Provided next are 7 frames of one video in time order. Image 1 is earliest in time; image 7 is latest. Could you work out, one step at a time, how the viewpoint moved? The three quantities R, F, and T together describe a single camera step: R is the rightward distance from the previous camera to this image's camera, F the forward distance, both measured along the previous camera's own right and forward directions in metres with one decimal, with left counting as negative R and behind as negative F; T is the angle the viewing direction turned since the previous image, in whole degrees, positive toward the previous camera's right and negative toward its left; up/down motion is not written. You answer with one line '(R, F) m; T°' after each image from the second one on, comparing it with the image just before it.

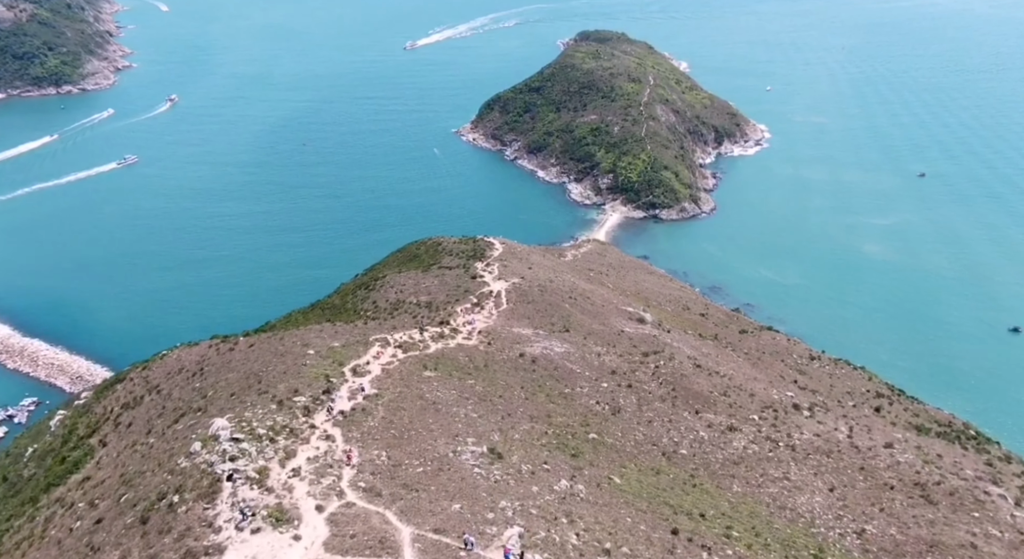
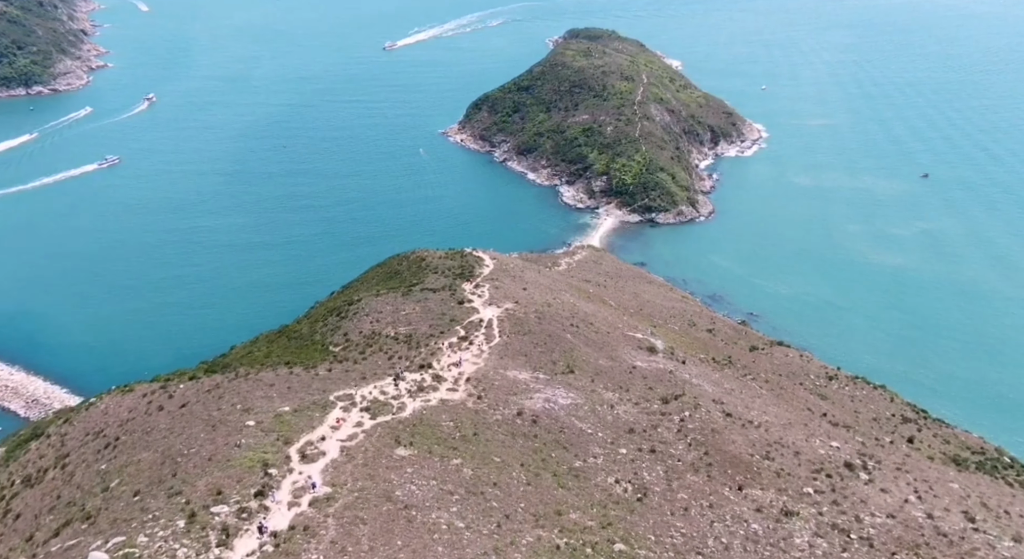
(-0.2, +7.2) m; +1°
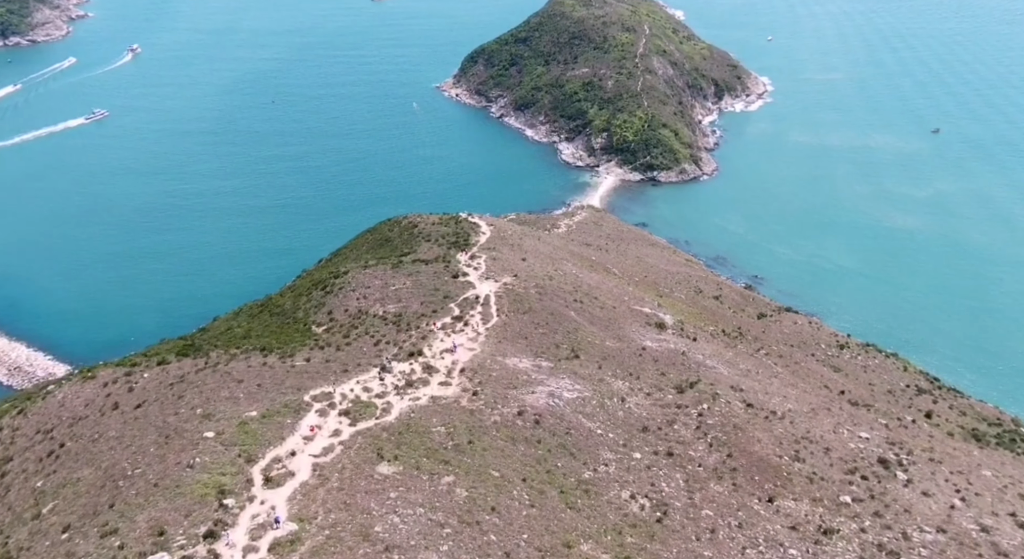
(-0.1, +3.8) m; 0°
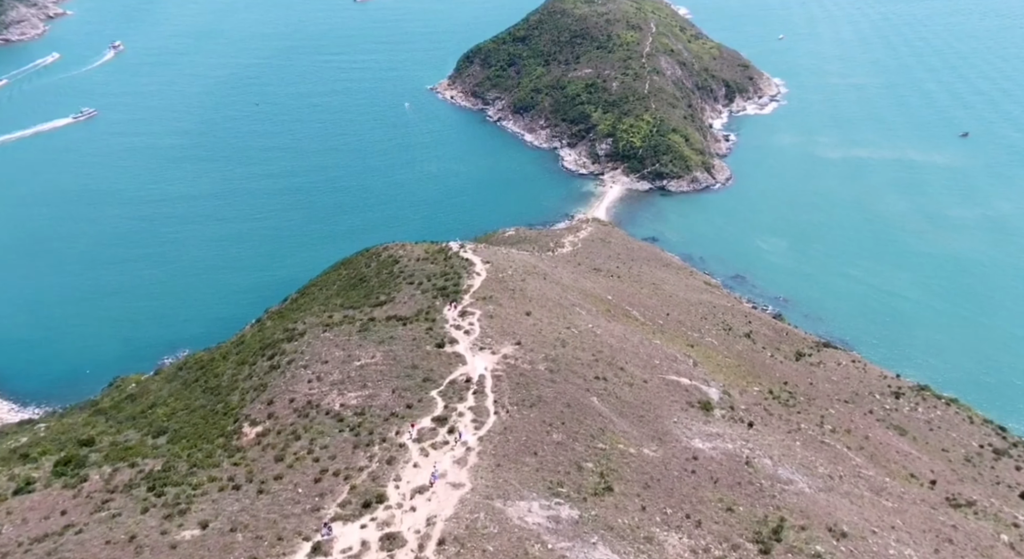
(-0.2, +10.9) m; 0°
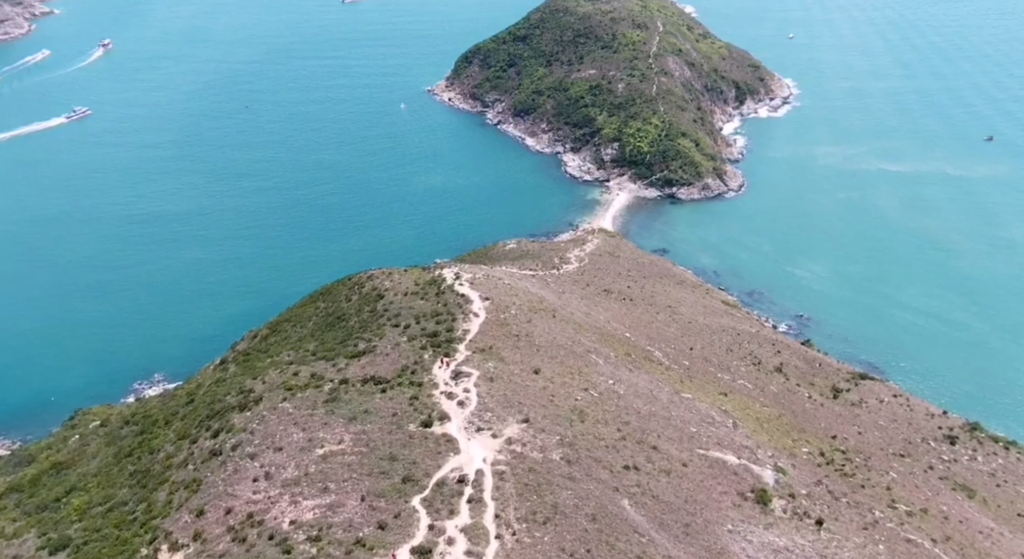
(-0.2, +7.6) m; 0°
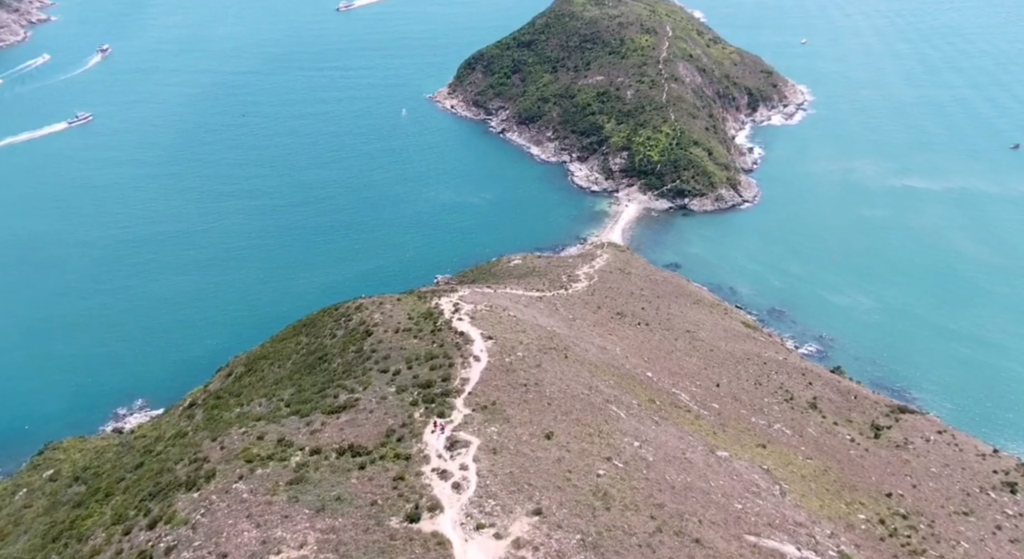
(-0.1, +5.8) m; 0°
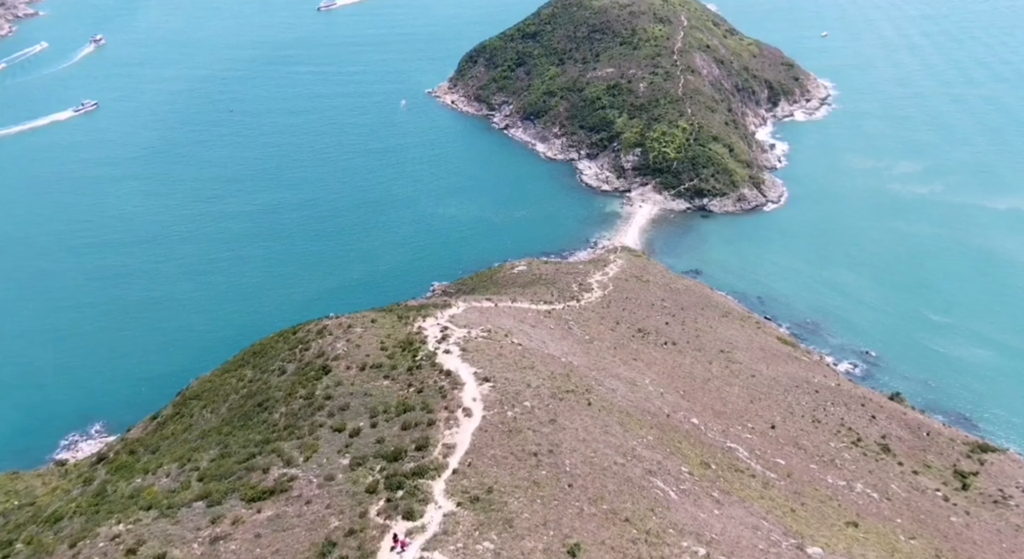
(0.0, +10.1) m; 0°
